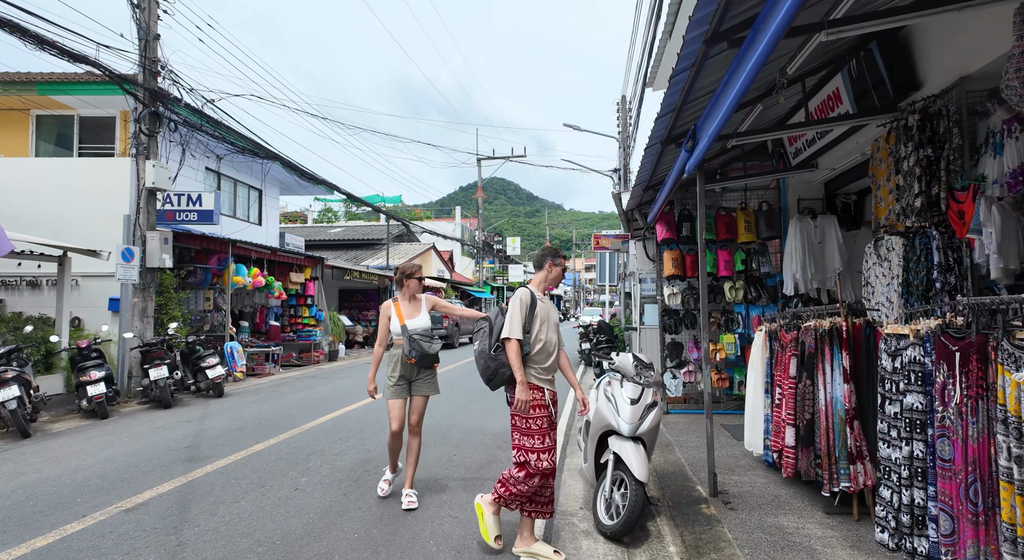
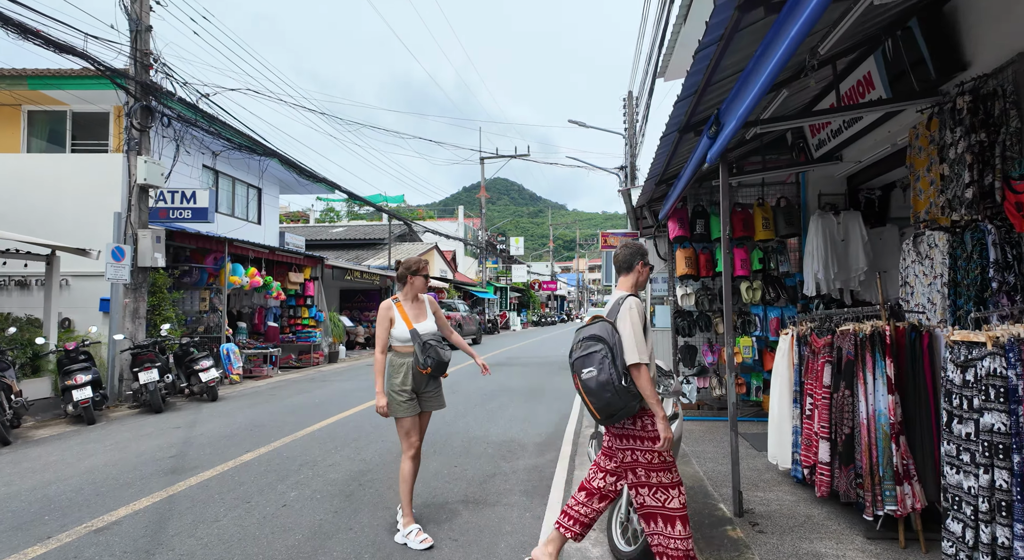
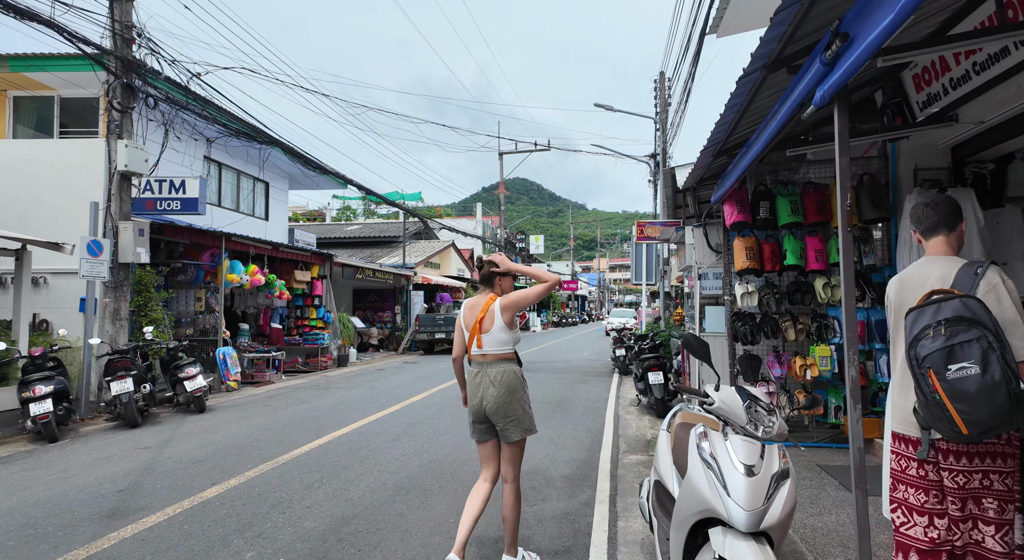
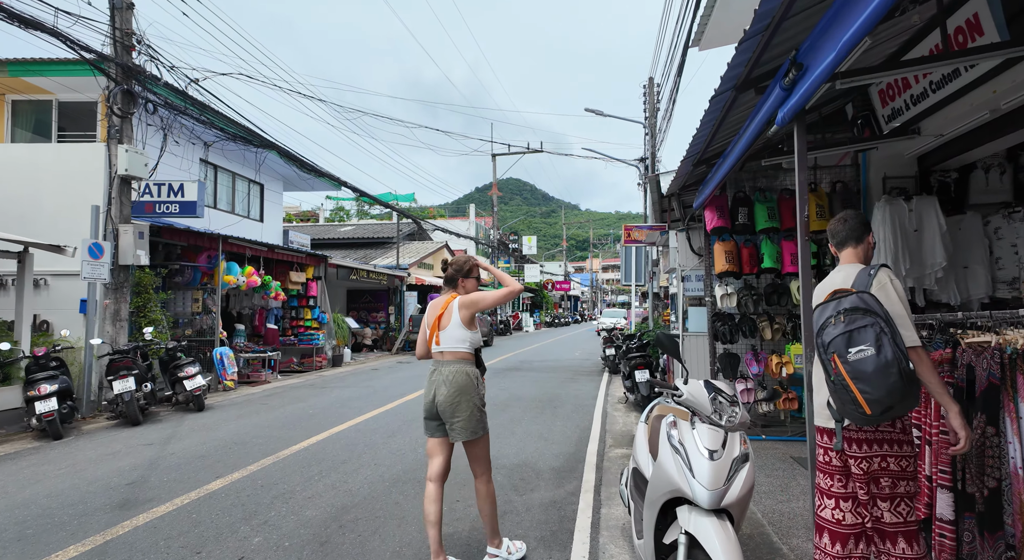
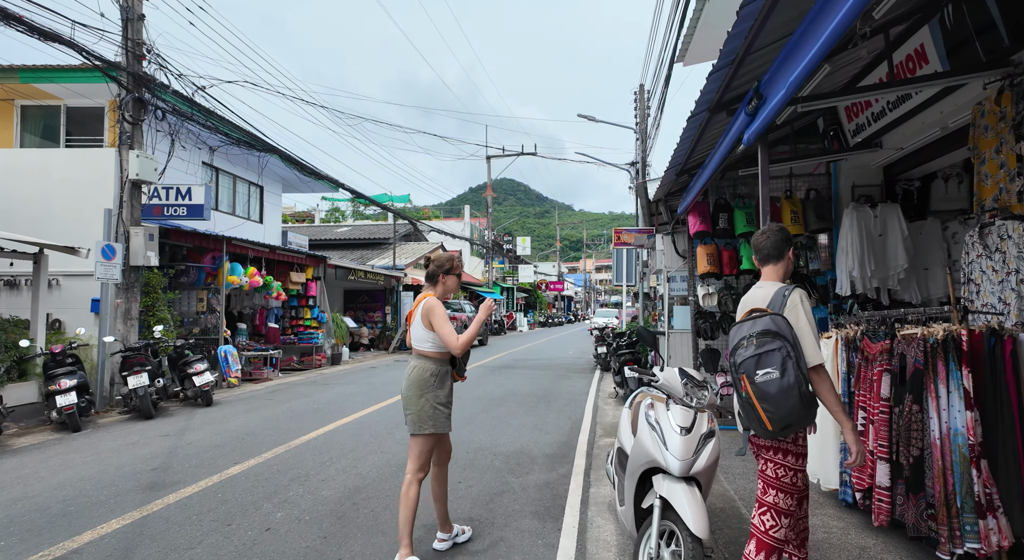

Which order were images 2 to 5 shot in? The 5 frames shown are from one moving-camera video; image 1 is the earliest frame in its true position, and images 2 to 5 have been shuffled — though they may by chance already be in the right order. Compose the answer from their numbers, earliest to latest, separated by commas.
2, 5, 4, 3
